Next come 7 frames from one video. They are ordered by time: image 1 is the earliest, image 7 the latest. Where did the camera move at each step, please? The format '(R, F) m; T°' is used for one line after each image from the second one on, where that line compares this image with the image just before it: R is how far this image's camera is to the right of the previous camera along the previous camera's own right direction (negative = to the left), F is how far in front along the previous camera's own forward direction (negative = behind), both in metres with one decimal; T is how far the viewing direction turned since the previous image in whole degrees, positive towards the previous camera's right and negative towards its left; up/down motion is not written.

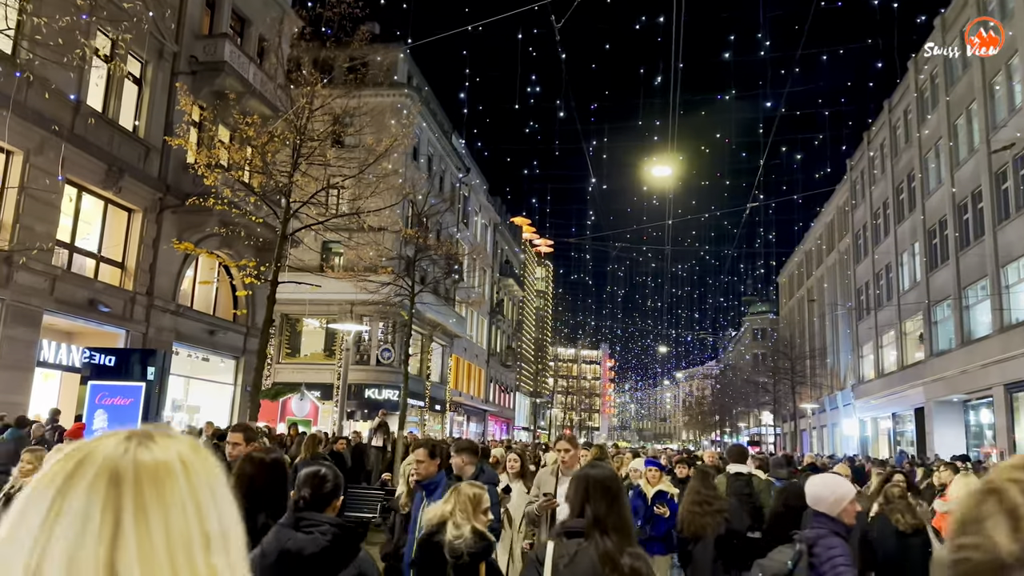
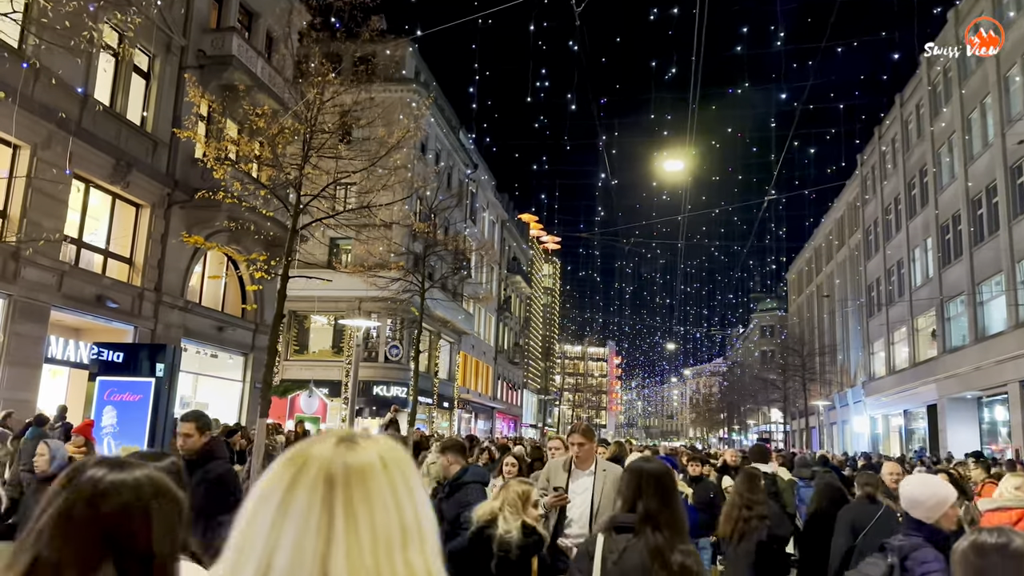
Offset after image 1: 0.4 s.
(-0.1, +0.2) m; 0°
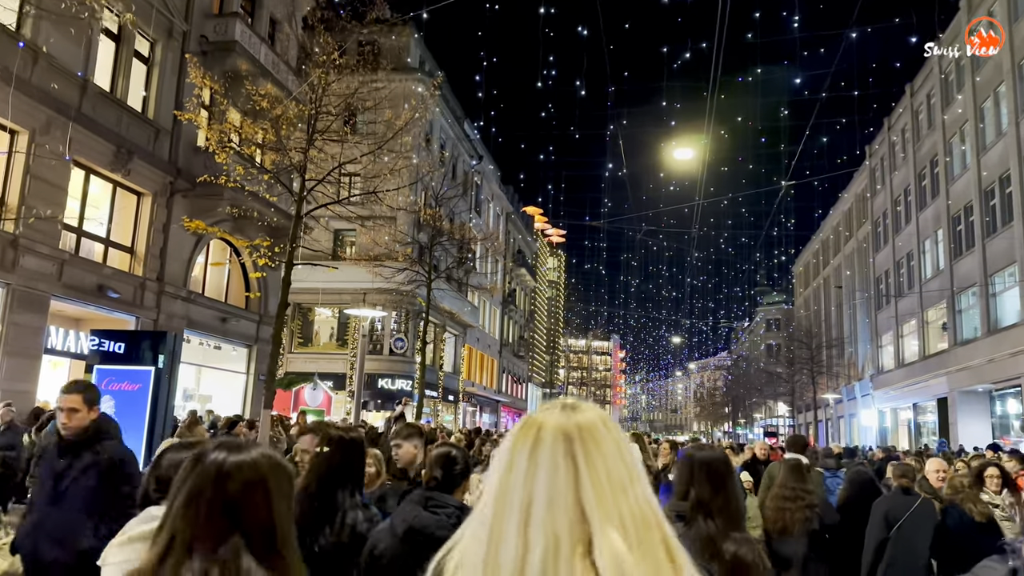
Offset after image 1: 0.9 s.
(-0.1, +0.4) m; 0°
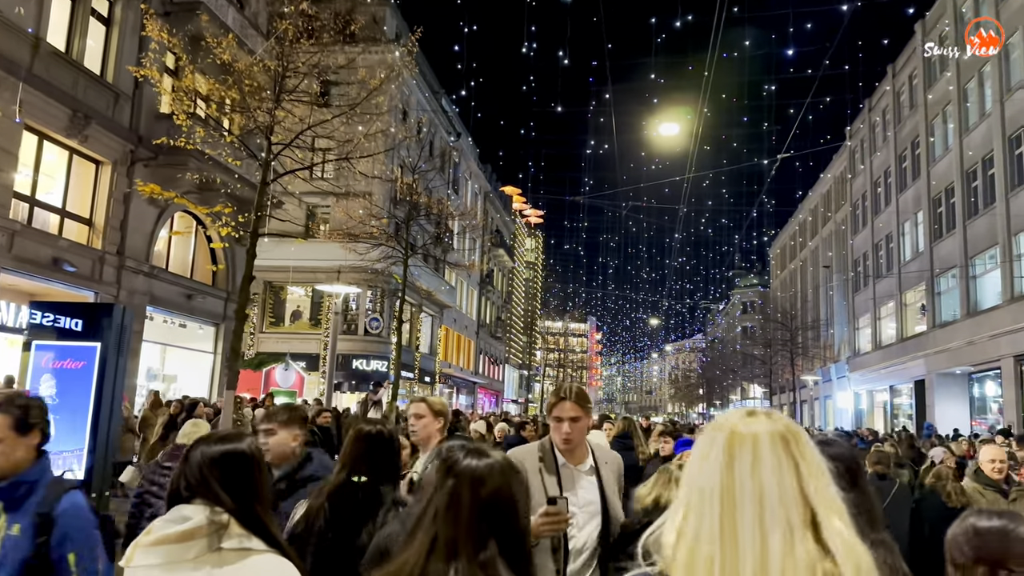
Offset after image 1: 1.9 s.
(-0.1, +0.7) m; +2°
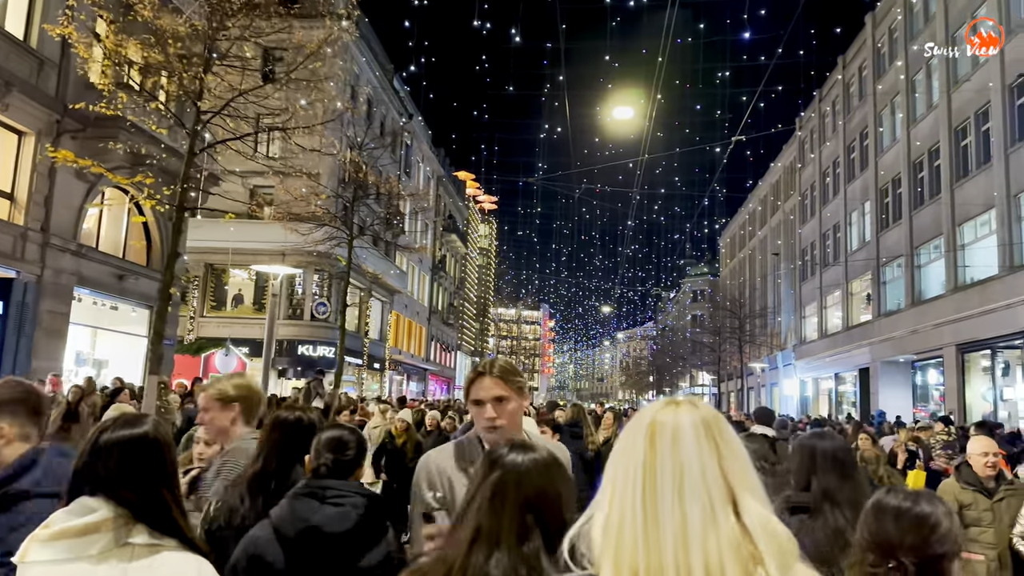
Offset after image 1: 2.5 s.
(+0.1, +0.5) m; +3°
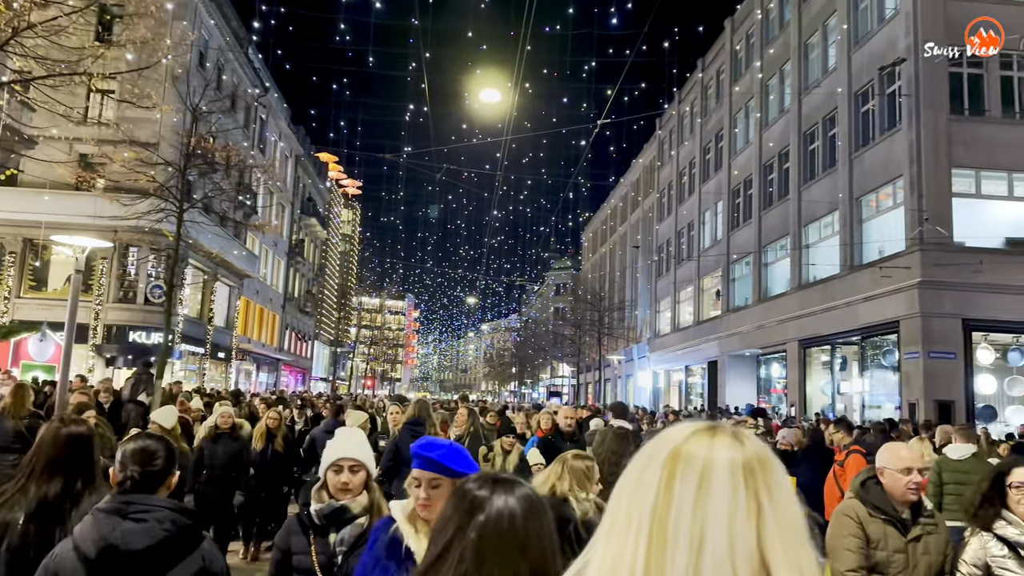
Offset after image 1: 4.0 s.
(+0.3, +1.0) m; +10°
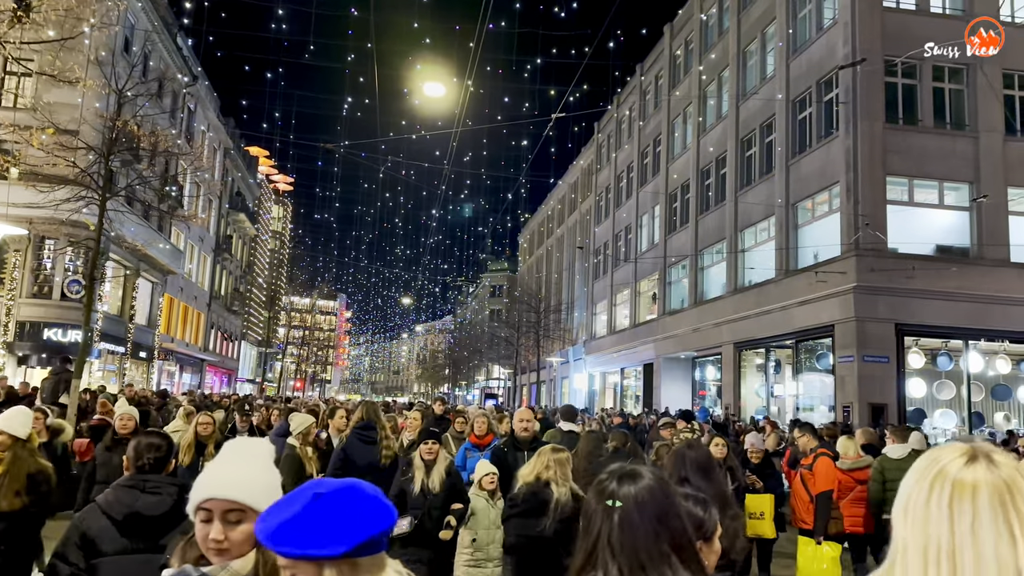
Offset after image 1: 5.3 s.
(-0.2, +0.5) m; +5°
